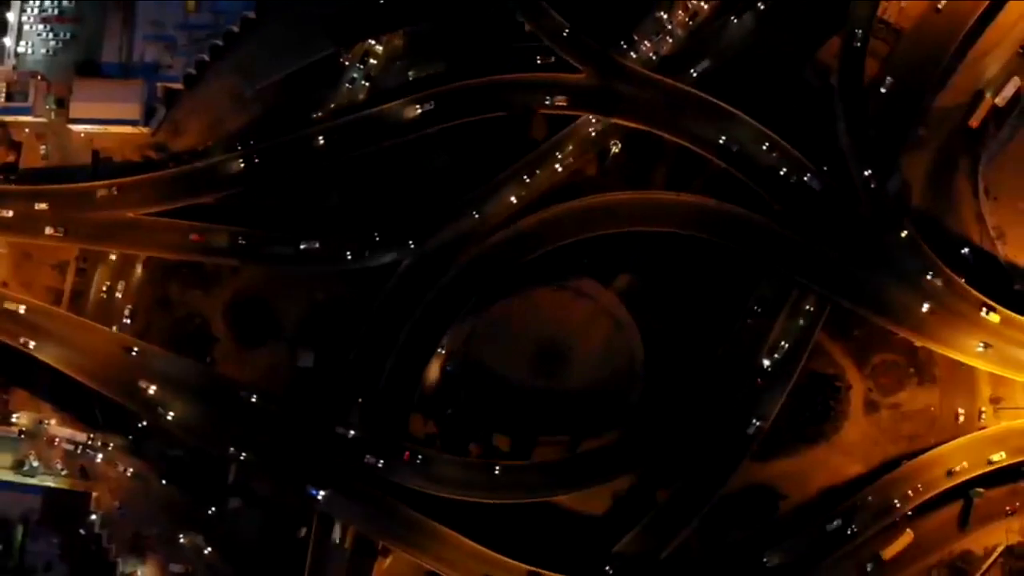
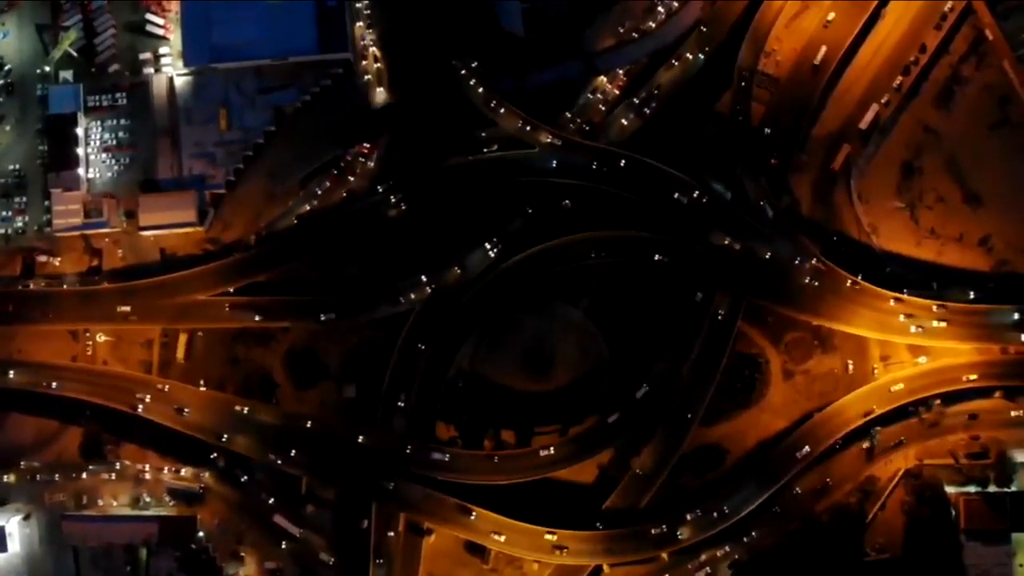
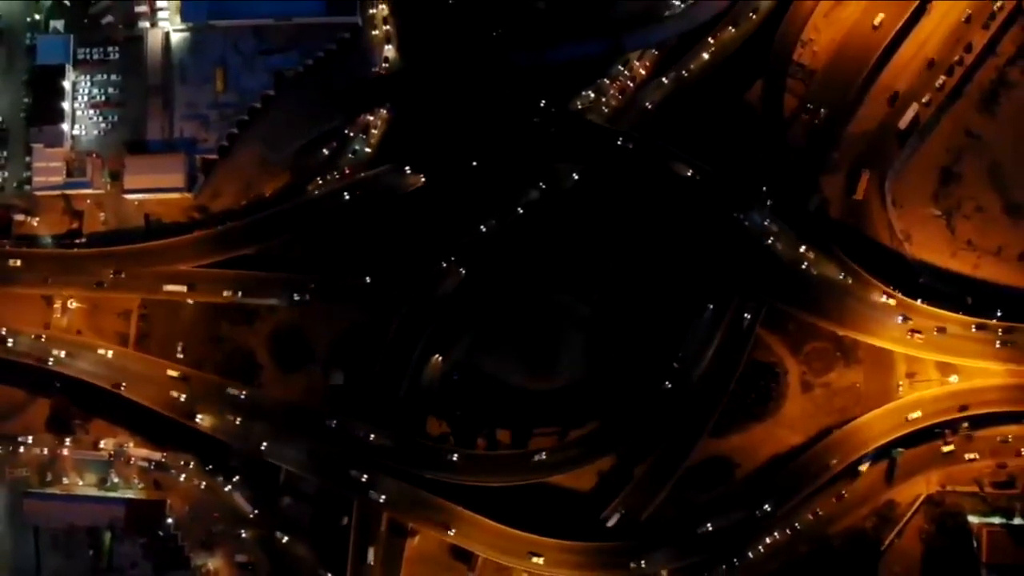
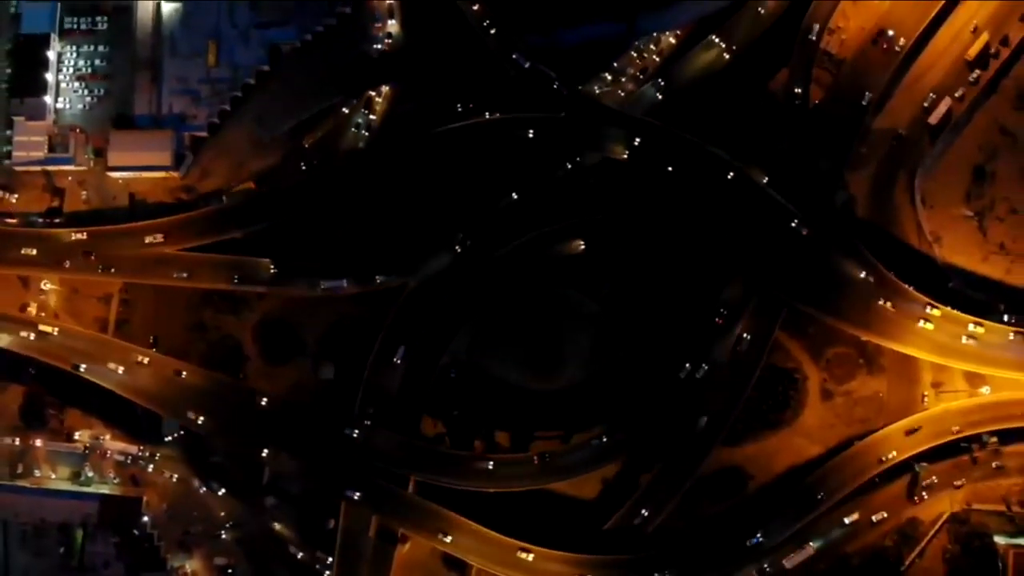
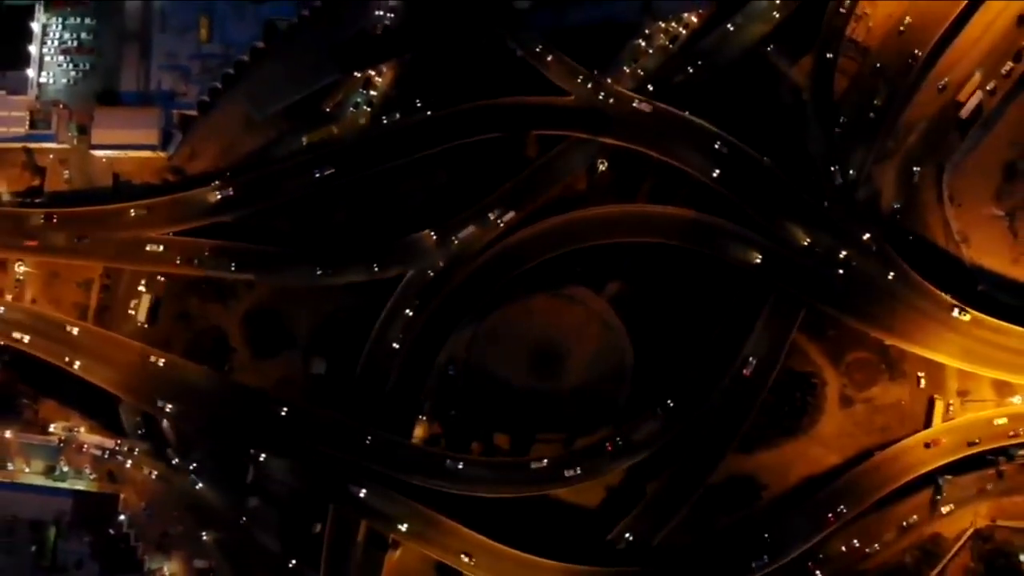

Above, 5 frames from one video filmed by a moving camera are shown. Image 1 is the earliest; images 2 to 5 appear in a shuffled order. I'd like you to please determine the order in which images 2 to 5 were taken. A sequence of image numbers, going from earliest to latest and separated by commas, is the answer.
5, 4, 3, 2
